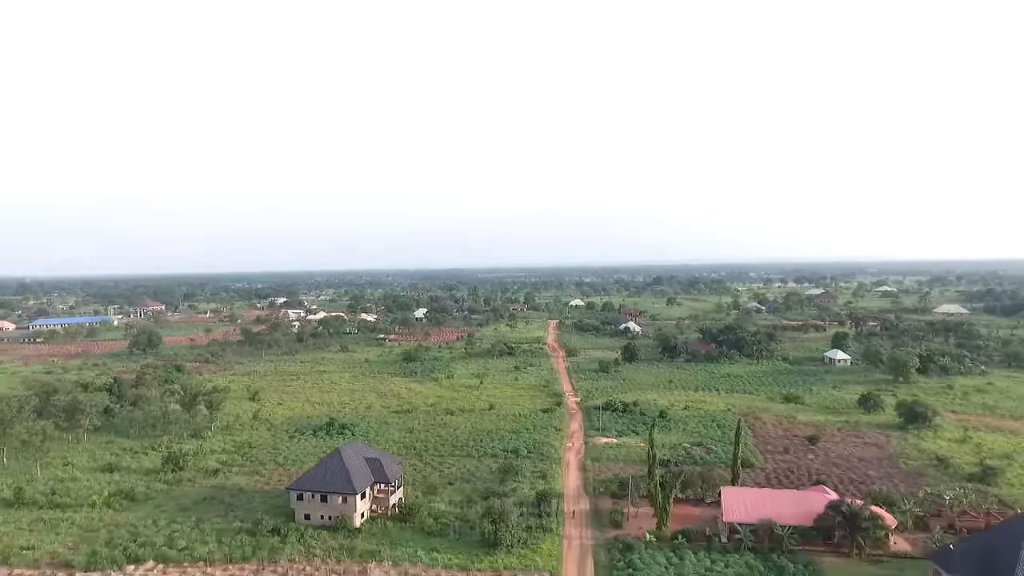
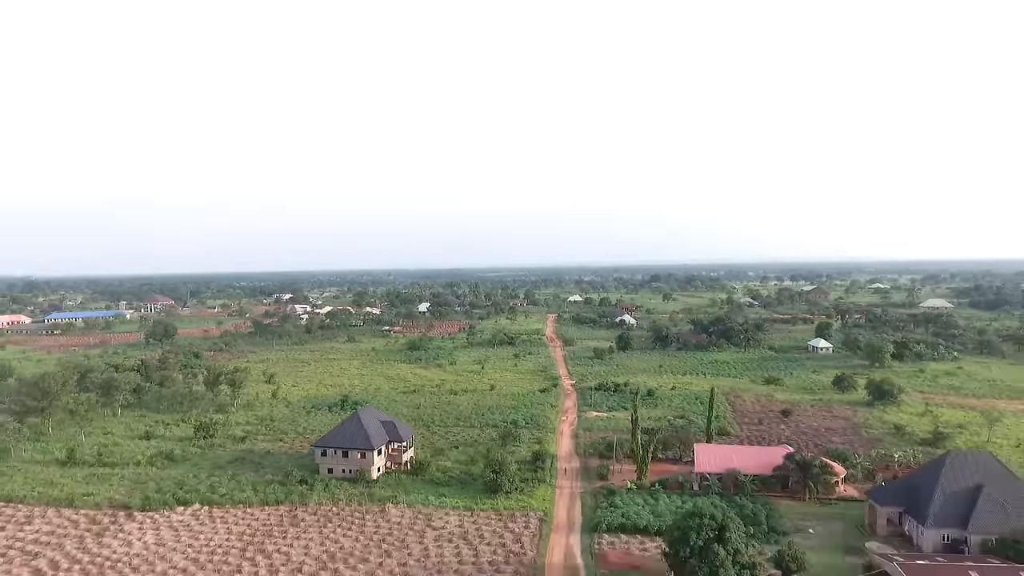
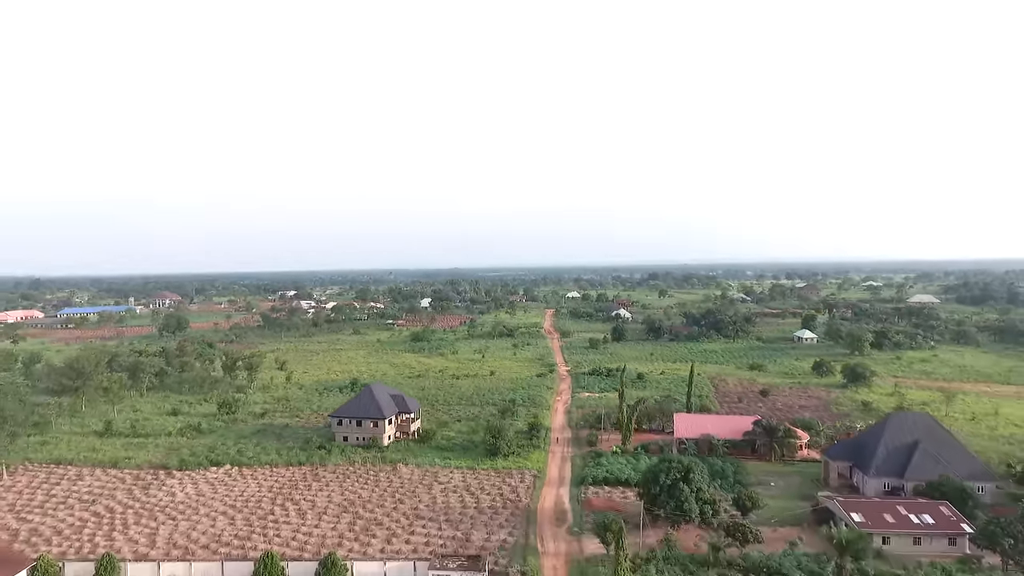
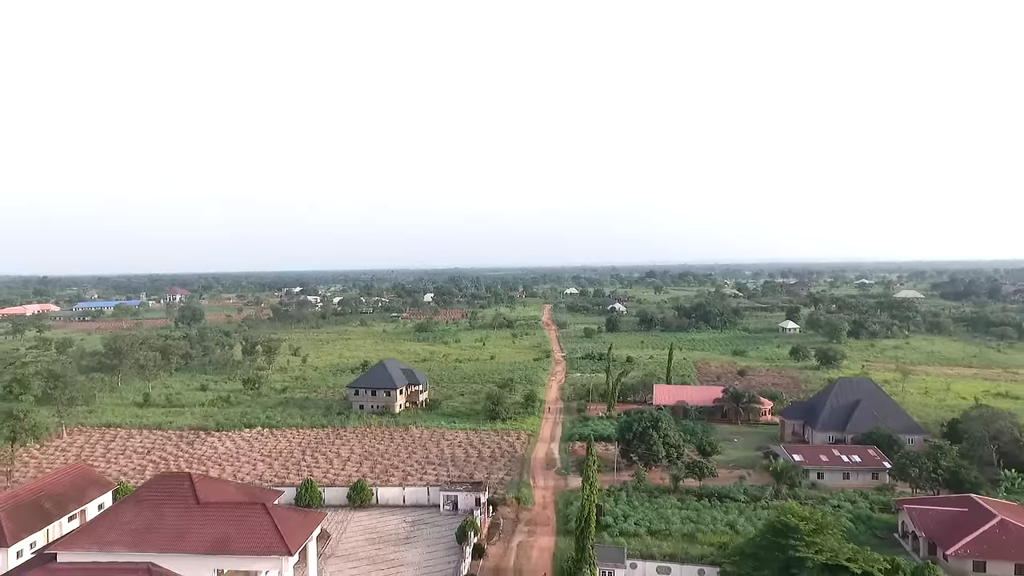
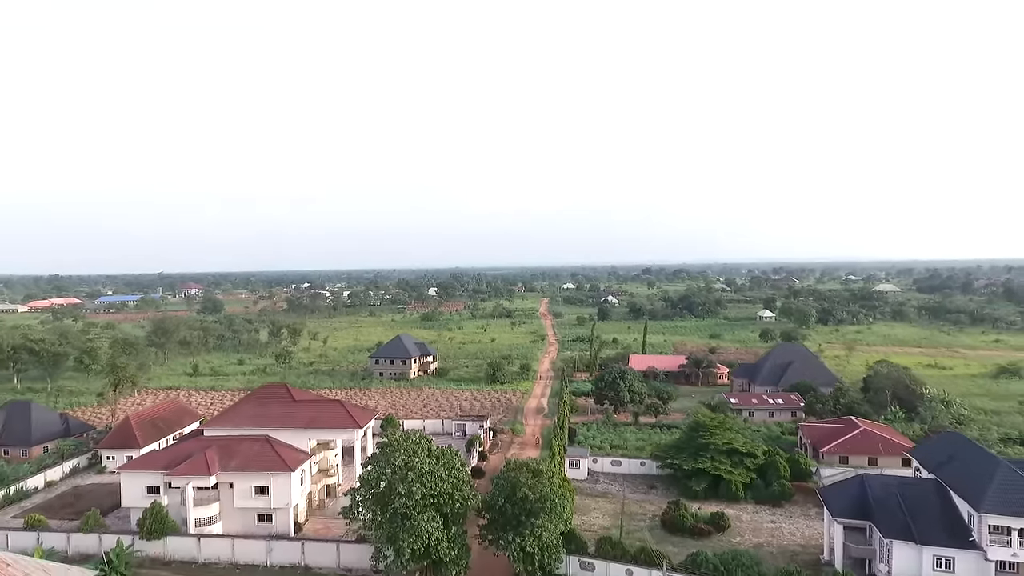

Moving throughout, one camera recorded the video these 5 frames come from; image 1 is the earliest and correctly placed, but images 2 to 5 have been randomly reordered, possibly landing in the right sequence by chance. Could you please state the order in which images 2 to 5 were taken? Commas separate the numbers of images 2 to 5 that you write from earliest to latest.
2, 3, 4, 5
